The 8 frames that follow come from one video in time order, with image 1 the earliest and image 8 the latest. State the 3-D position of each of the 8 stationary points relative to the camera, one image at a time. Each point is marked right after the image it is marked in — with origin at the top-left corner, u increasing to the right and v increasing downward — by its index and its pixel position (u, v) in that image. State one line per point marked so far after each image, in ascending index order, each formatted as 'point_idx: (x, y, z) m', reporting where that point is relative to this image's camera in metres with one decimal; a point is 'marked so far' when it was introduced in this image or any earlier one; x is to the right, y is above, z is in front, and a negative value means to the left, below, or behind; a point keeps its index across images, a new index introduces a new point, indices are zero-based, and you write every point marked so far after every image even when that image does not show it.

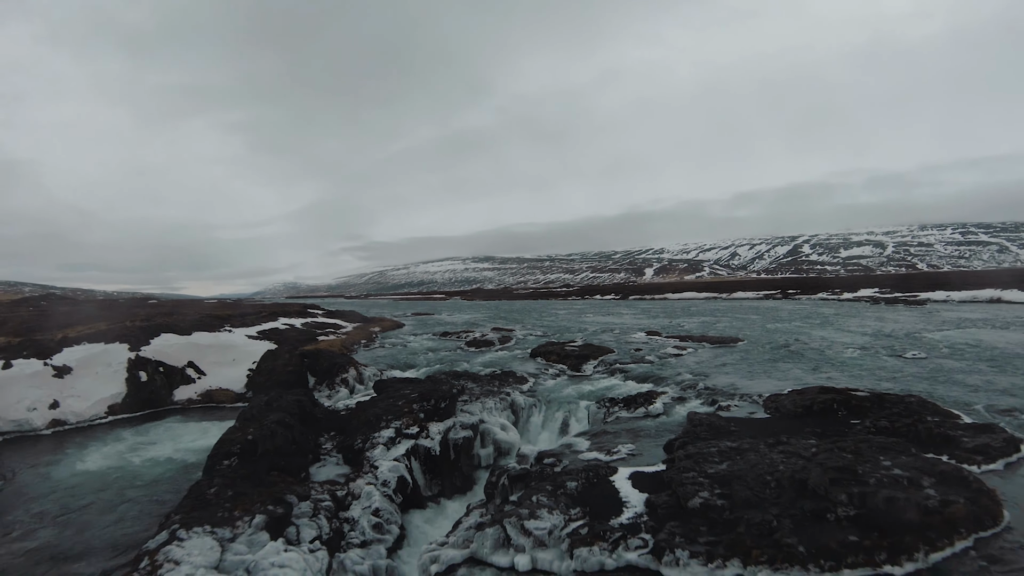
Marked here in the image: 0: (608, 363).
0: (+3.8, -3.1, +18.9) m
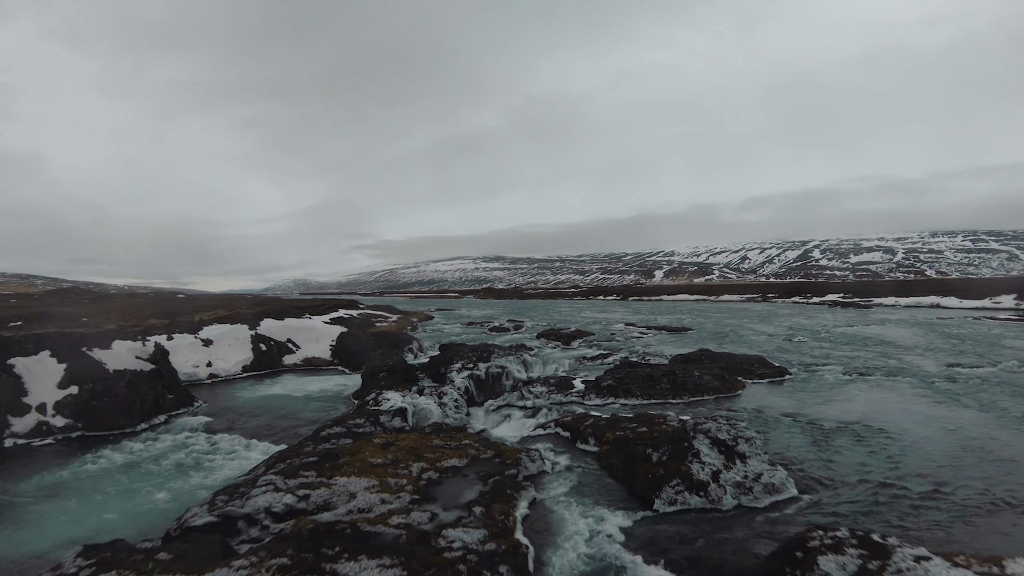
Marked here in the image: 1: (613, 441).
0: (+4.6, -3.2, +27.6) m
1: (+2.2, -3.5, +10.2) m
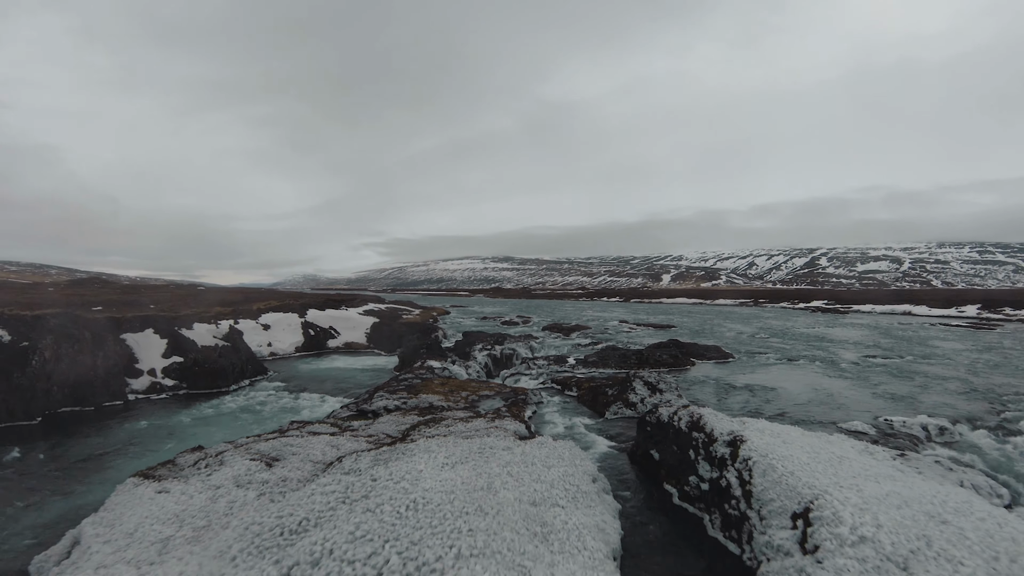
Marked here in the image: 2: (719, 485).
0: (+5.2, -3.3, +33.3) m
1: (+2.6, -3.5, +16.0) m
2: (+3.5, -3.4, +8.0) m
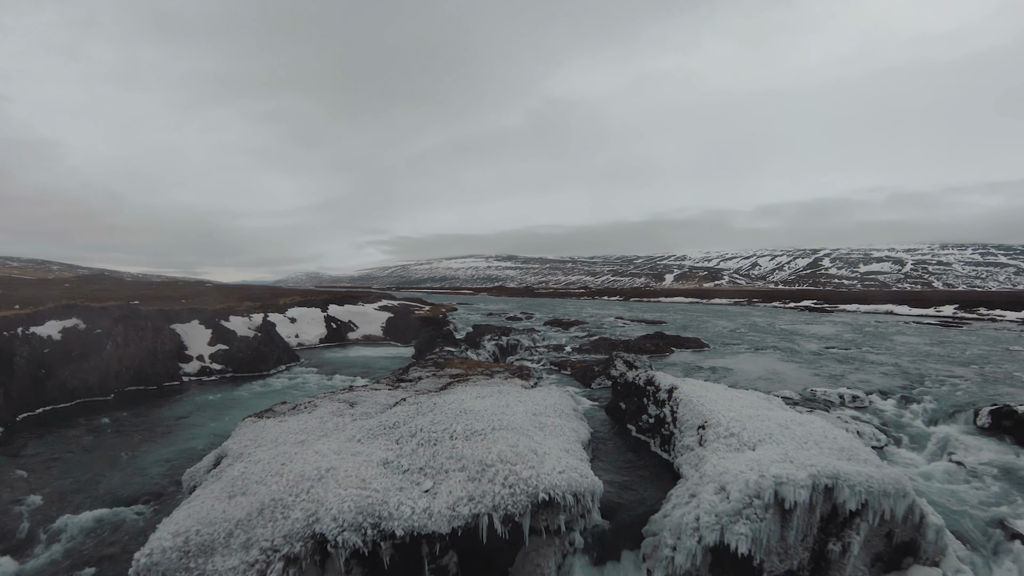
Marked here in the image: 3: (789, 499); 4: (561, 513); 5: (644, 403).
0: (+5.6, -3.2, +37.0) m
1: (+2.8, -3.4, +19.7) m
2: (+3.7, -3.3, +11.8) m
3: (+4.6, -3.4, +8.3) m
4: (+0.9, -3.9, +9.1) m
5: (+3.6, -3.2, +12.8) m
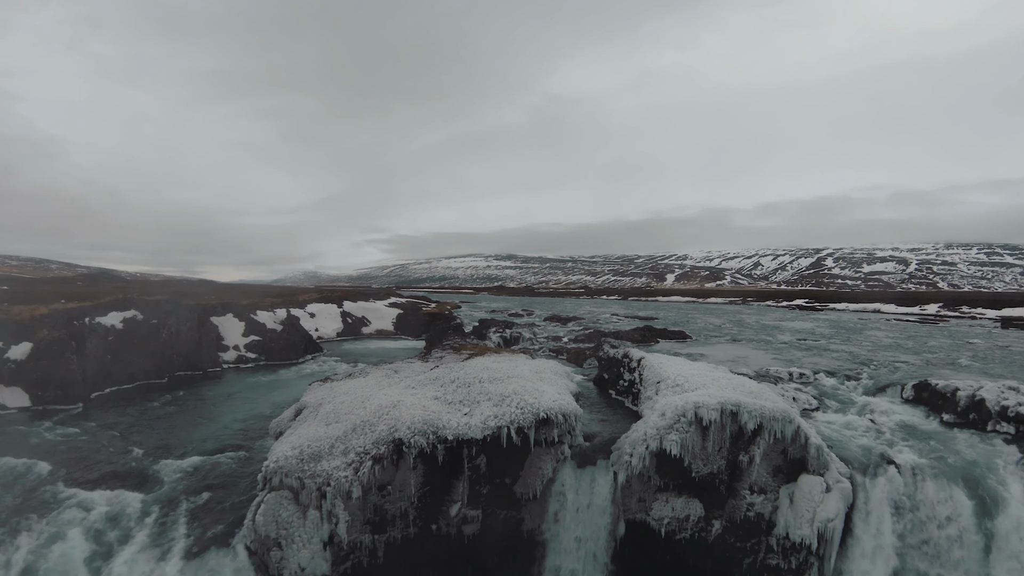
0: (+6.0, -3.0, +40.6) m
1: (+3.1, -3.2, +23.3) m
2: (+4.0, -3.1, +15.4) m
3: (+4.9, -3.2, +11.9) m
4: (+1.2, -3.7, +12.7) m
5: (+3.9, -3.0, +16.4) m
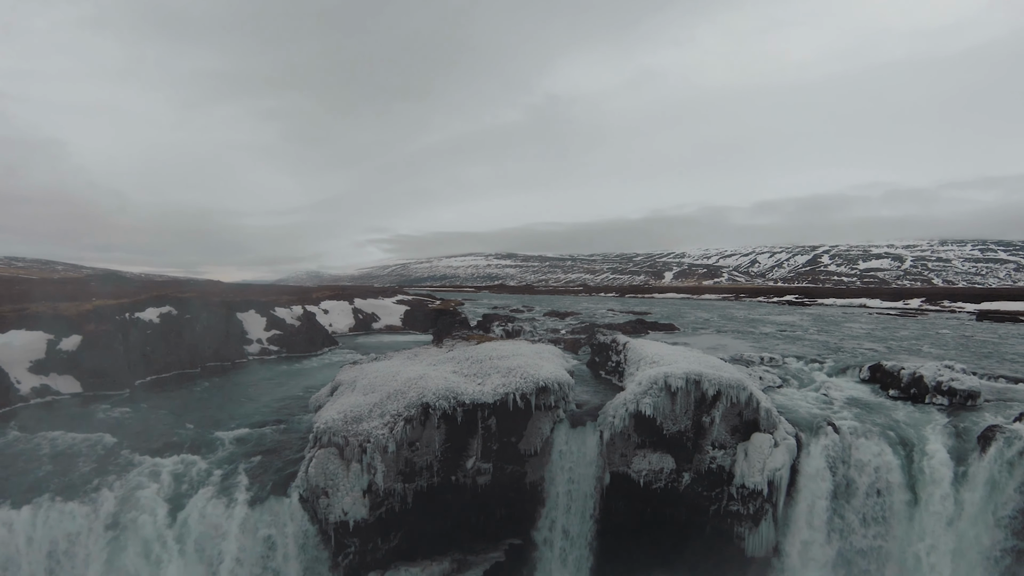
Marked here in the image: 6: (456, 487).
0: (+6.0, -2.7, +43.1) m
1: (+3.3, -2.9, +25.9) m
2: (+4.1, -2.9, +17.9) m
3: (+5.0, -3.0, +14.5) m
4: (+1.3, -3.5, +15.2) m
5: (+4.1, -2.7, +18.9) m
6: (-1.8, -6.2, +14.3) m
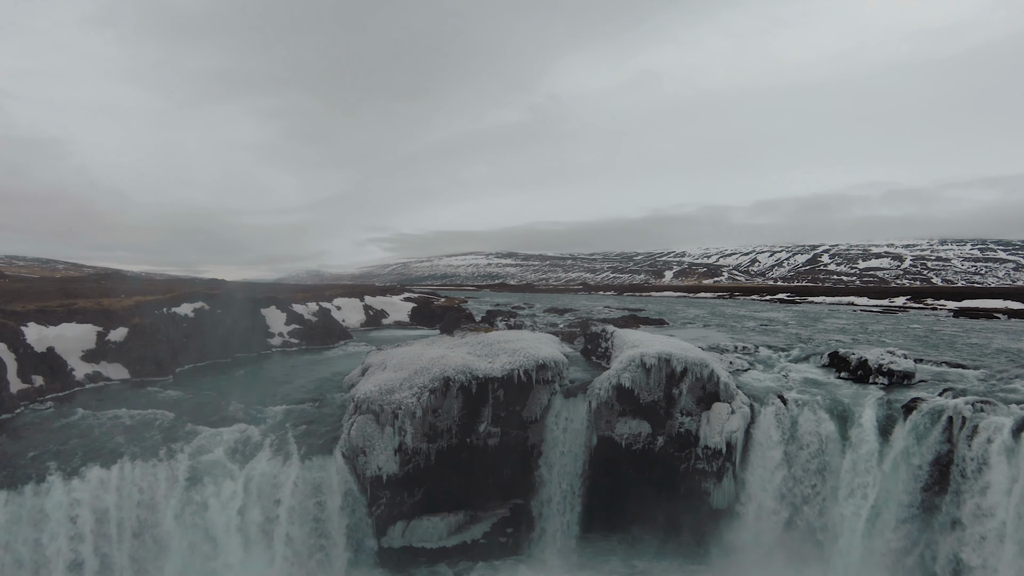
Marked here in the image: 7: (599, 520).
0: (+6.3, -2.4, +46.2) m
1: (+3.4, -2.8, +28.9) m
2: (+4.3, -2.7, +21.0) m
3: (+5.2, -2.8, +17.5) m
4: (+1.5, -3.4, +18.3) m
5: (+4.2, -2.6, +22.0) m
6: (-1.6, -6.1, +17.4) m
7: (+3.5, -9.3, +18.3) m
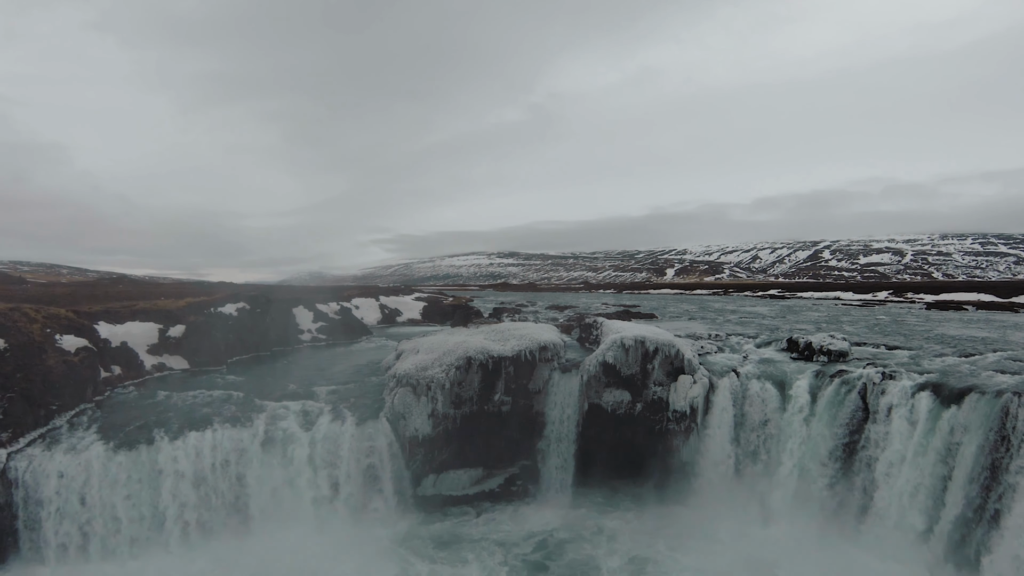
0: (+6.8, -2.3, +50.7) m
1: (+3.9, -2.6, +33.4) m
2: (+4.7, -2.6, +25.5) m
3: (+5.6, -2.7, +22.0) m
4: (+1.9, -3.3, +22.8) m
5: (+4.6, -2.4, +26.5) m
6: (-1.2, -6.0, +21.9) m
7: (+3.9, -9.2, +22.9) m
